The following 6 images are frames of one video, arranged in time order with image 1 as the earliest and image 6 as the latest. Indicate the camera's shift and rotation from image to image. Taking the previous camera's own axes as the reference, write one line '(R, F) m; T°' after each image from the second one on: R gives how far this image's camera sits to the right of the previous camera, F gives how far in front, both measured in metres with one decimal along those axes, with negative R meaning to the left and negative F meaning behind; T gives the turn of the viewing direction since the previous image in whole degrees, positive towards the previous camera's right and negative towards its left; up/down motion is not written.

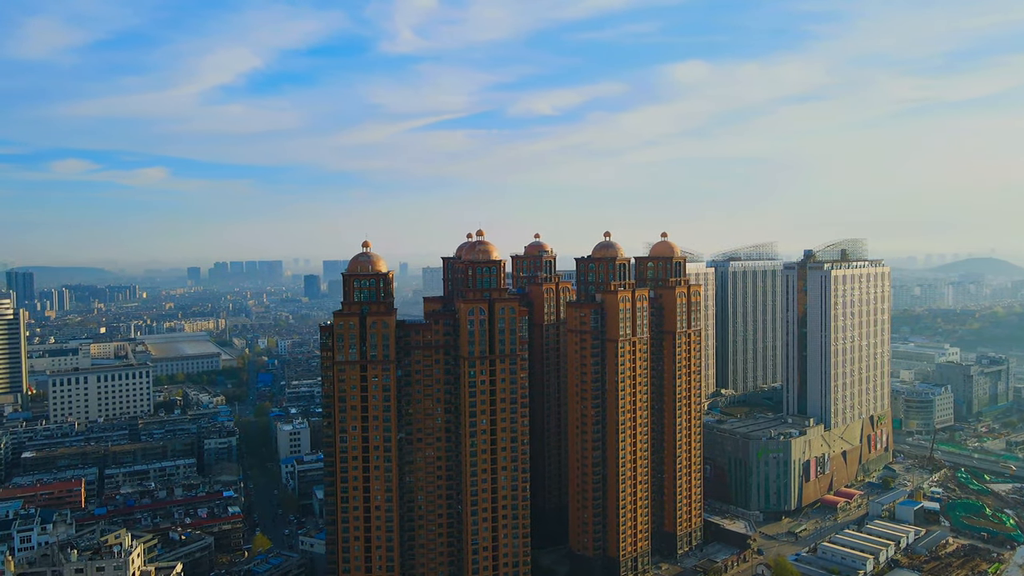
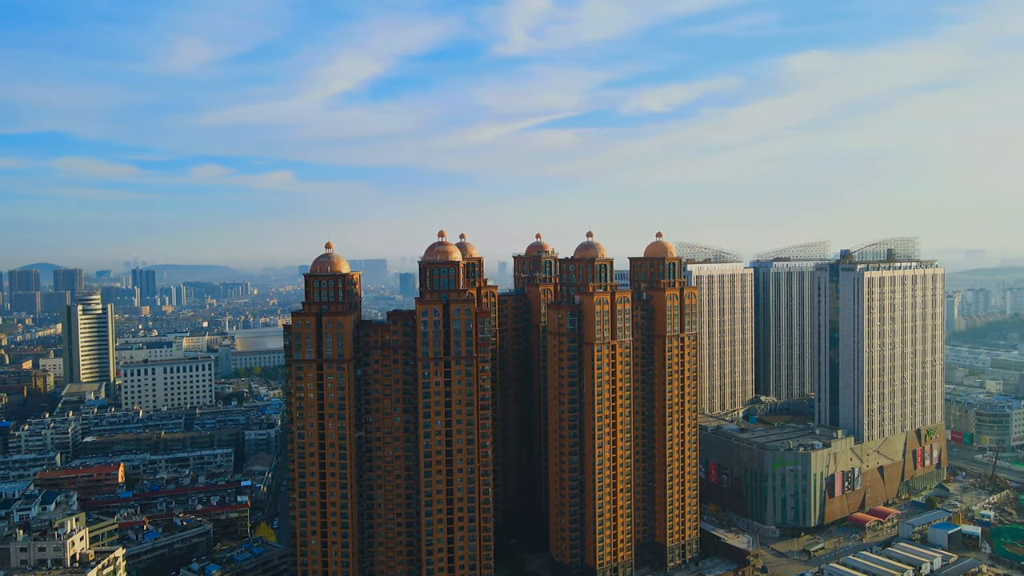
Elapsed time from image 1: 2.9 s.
(+14.2, +1.9) m; -8°
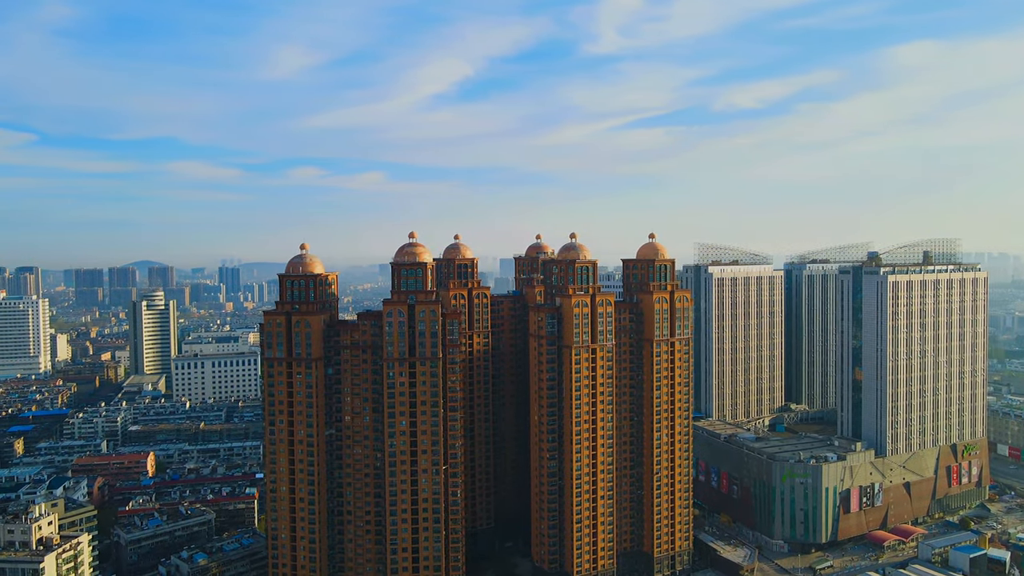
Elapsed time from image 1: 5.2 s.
(+11.2, +1.1) m; -6°
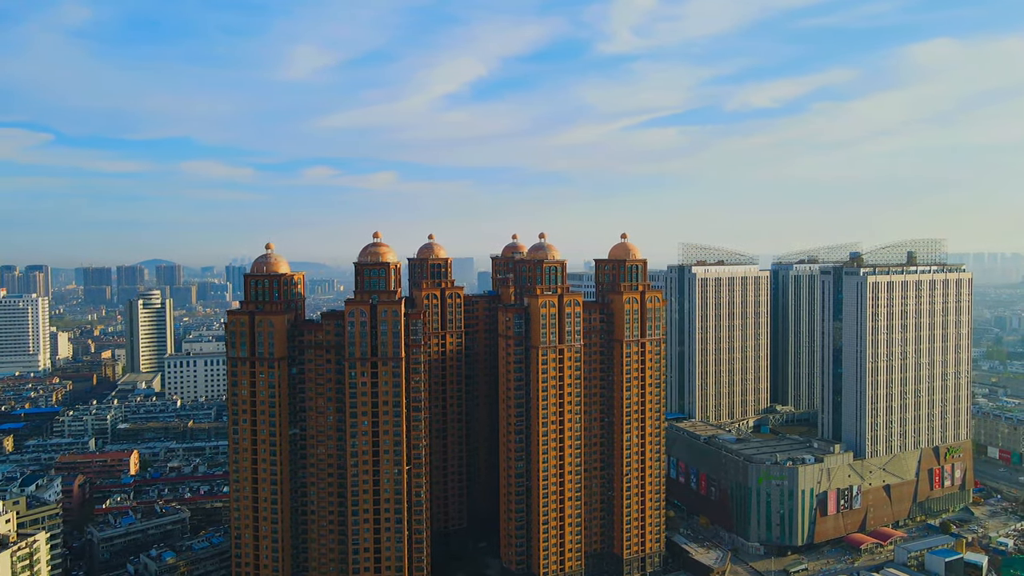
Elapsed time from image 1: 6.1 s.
(+4.7, +0.2) m; -1°
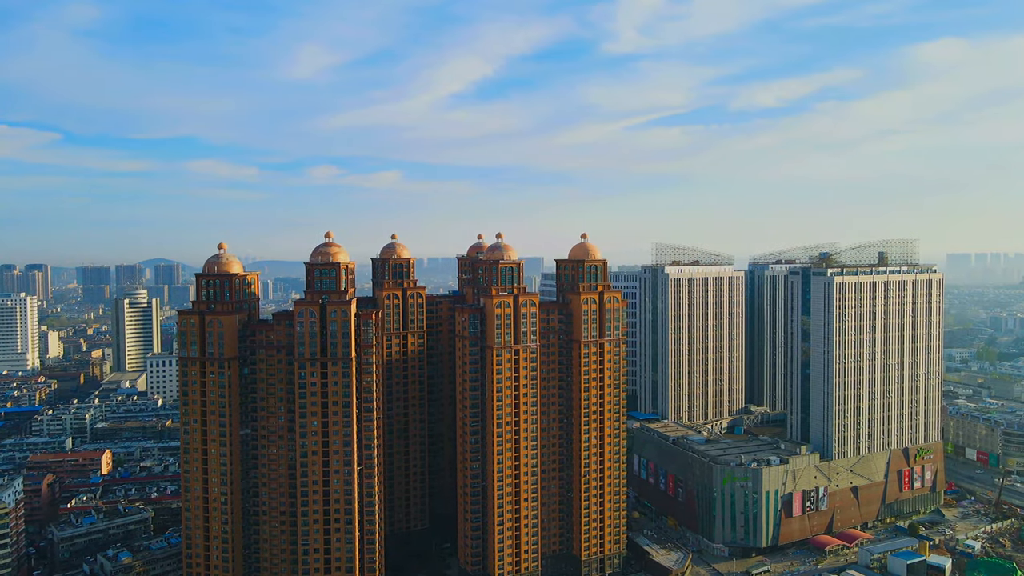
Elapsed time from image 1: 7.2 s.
(+5.3, +0.2) m; 0°
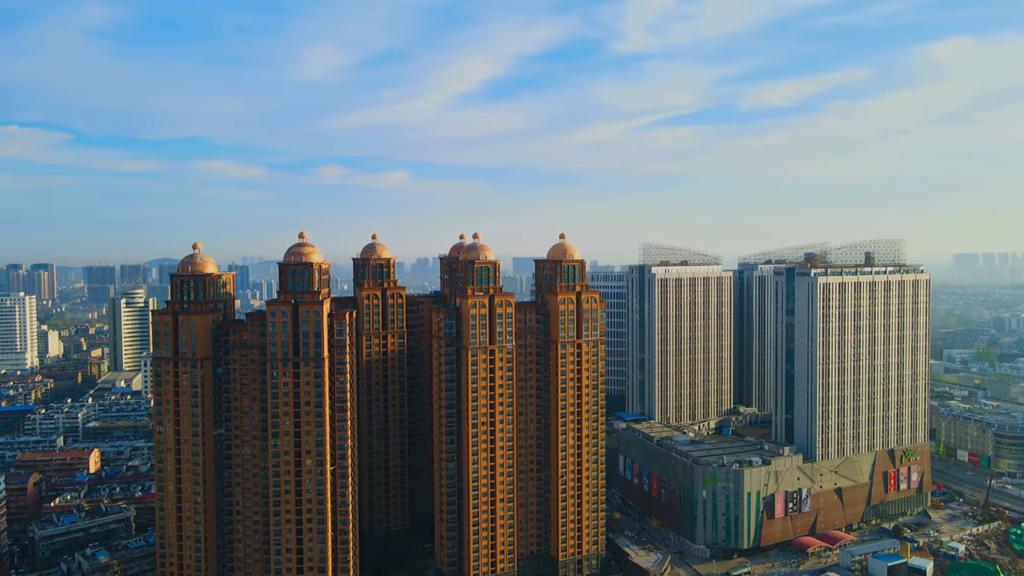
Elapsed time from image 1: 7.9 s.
(+3.4, +0.1) m; 0°
